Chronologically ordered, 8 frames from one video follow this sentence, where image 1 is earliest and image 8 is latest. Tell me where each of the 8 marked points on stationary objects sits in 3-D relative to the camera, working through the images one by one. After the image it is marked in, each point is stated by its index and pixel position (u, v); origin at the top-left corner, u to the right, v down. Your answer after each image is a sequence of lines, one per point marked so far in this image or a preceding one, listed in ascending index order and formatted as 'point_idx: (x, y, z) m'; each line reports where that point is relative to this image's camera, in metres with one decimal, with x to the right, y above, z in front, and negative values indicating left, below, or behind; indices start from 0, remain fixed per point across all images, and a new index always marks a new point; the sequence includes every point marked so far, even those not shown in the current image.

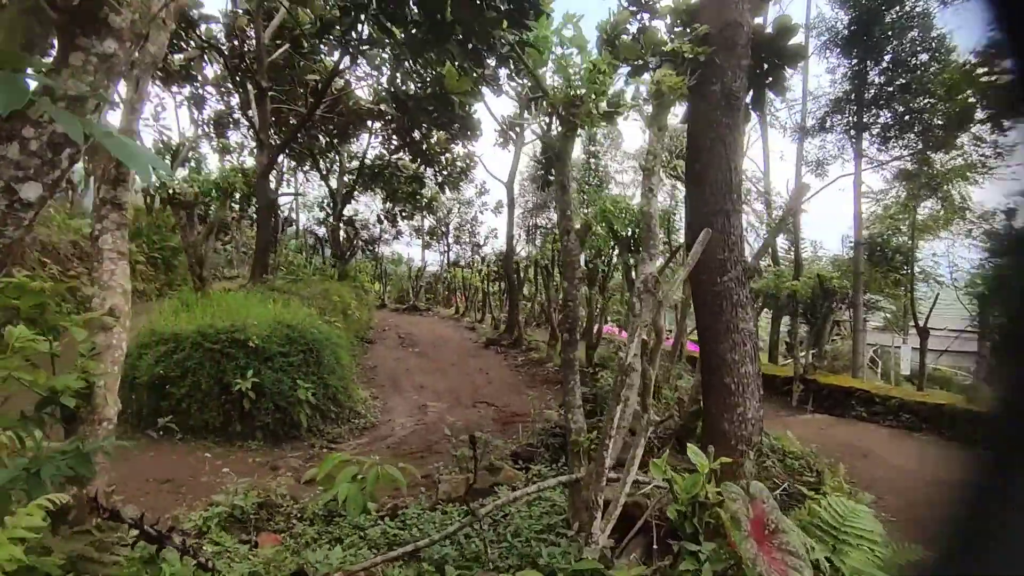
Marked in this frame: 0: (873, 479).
0: (+3.8, -2.0, +6.2) m
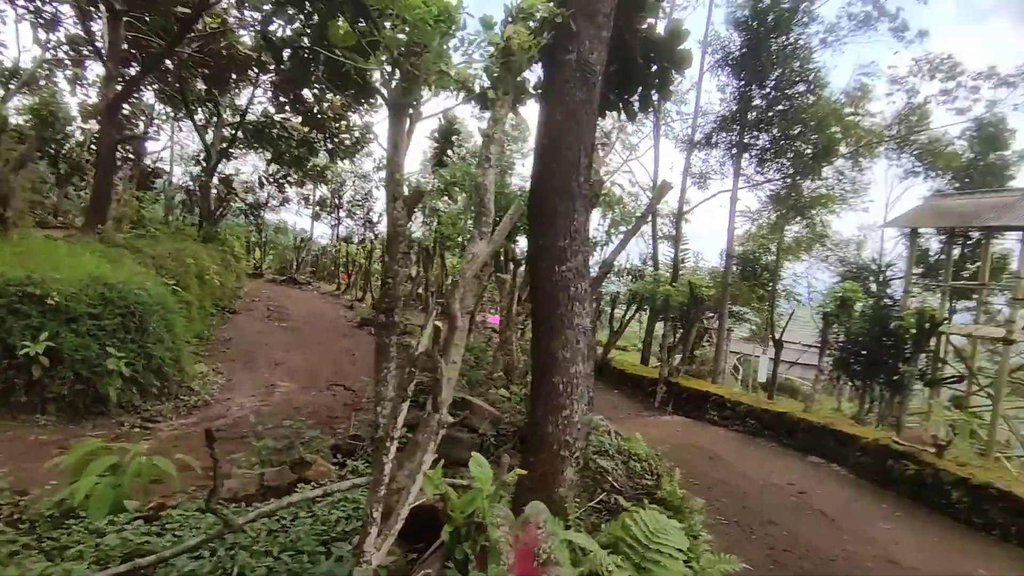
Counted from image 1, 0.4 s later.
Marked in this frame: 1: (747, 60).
0: (+2.2, -2.1, +6.4) m
1: (+4.8, +4.7, +12.2) m
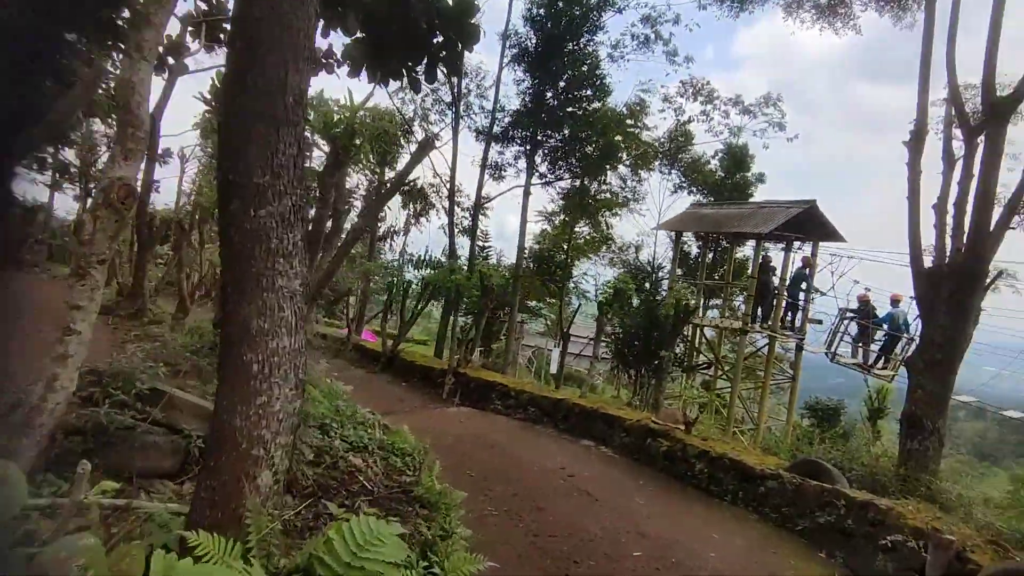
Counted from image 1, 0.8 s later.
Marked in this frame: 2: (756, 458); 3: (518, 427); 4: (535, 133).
0: (-0.2, -1.9, +6.3) m
1: (+0.6, +4.9, +12.6) m
2: (+2.4, -1.7, +5.9) m
3: (+0.1, -1.9, +8.2) m
4: (+0.5, +3.4, +13.0) m
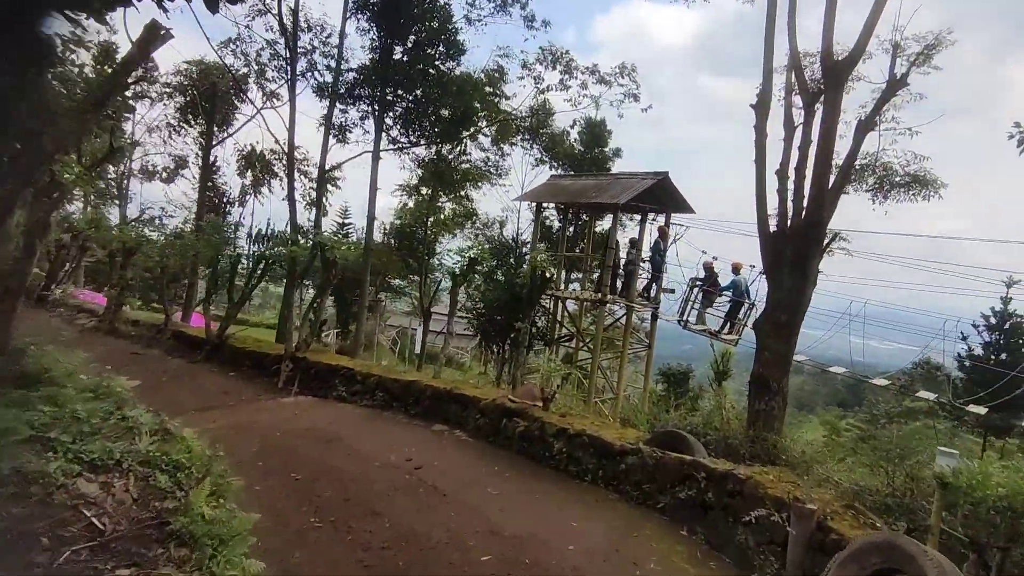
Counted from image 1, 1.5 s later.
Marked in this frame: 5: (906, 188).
0: (-1.7, -1.6, +5.3) m
1: (-2.4, +5.4, +11.4) m
2: (+1.0, -1.4, +5.5) m
3: (-1.8, -1.6, +7.2) m
4: (-2.6, +3.9, +11.8) m
5: (+5.7, +1.5, +8.5) m
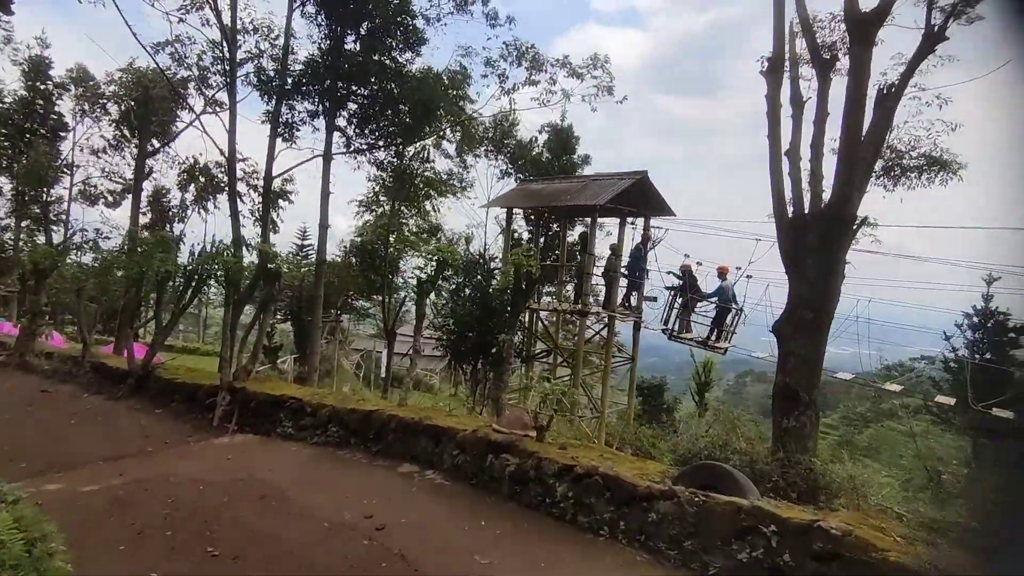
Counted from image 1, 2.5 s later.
0: (-1.7, -1.7, +4.0) m
1: (-3.0, +5.1, +10.2) m
2: (+0.9, -1.3, +4.4) m
3: (-2.0, -1.7, +5.9) m
4: (-3.2, +3.6, +10.6) m
5: (+5.3, +1.5, +7.7) m
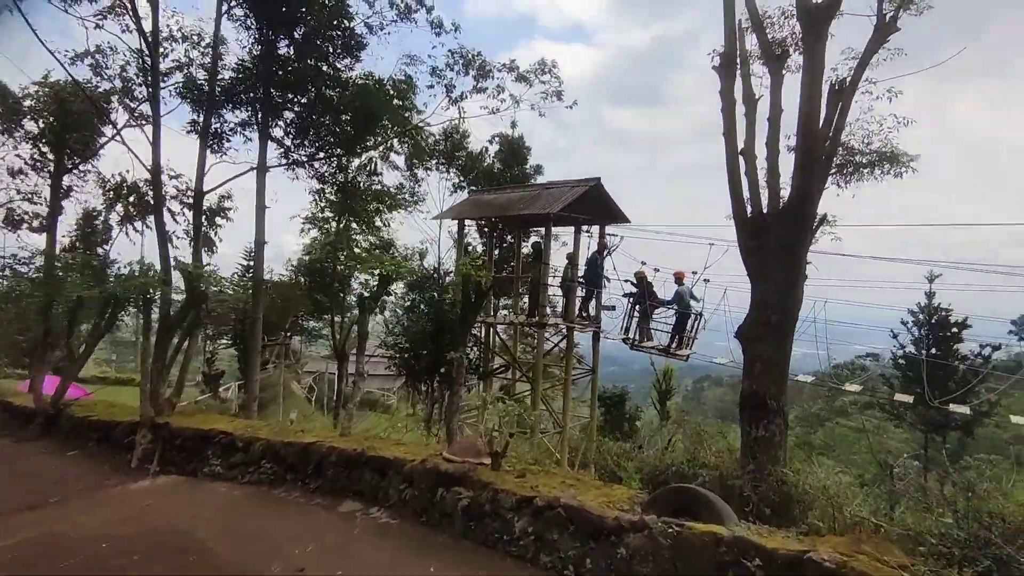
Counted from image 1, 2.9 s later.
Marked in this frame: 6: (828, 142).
0: (-2.0, -1.8, +3.4) m
1: (-4.0, +4.8, +9.7) m
2: (+0.6, -1.4, +3.9) m
3: (-2.4, -1.9, +5.3) m
4: (-4.1, +3.3, +10.0) m
5: (+4.6, +1.6, +7.7) m
6: (+3.0, +1.4, +5.7) m
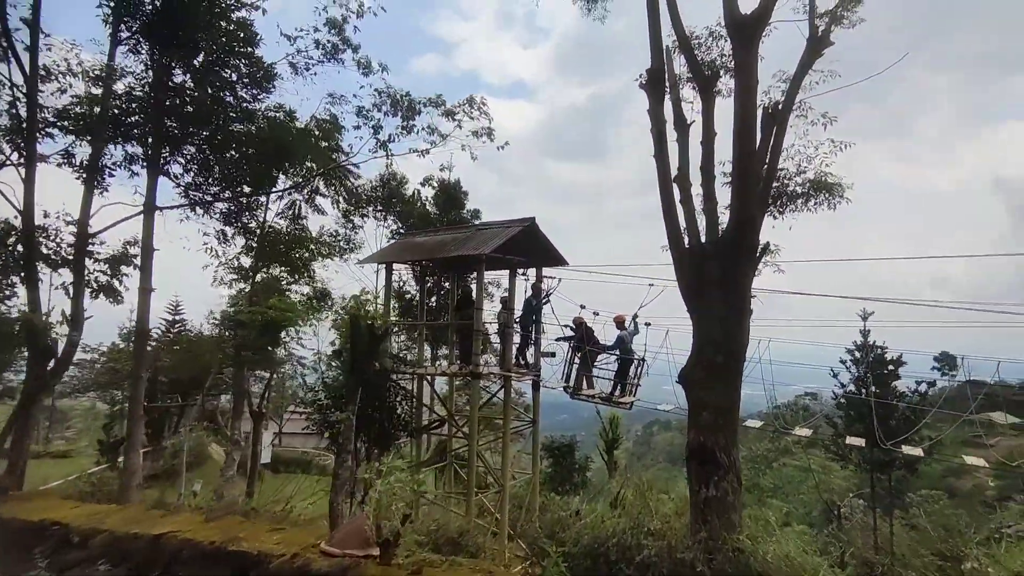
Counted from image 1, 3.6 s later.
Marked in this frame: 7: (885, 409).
0: (-2.5, -2.0, +2.2) m
1: (-5.2, +4.0, +8.8) m
2: (0.0, -1.6, +3.0) m
3: (-3.1, -2.2, +4.1) m
4: (-5.3, +2.4, +9.0) m
5: (+3.7, +1.1, +7.3) m
6: (+2.2, +1.1, +5.2) m
7: (+11.4, -3.7, +18.1) m
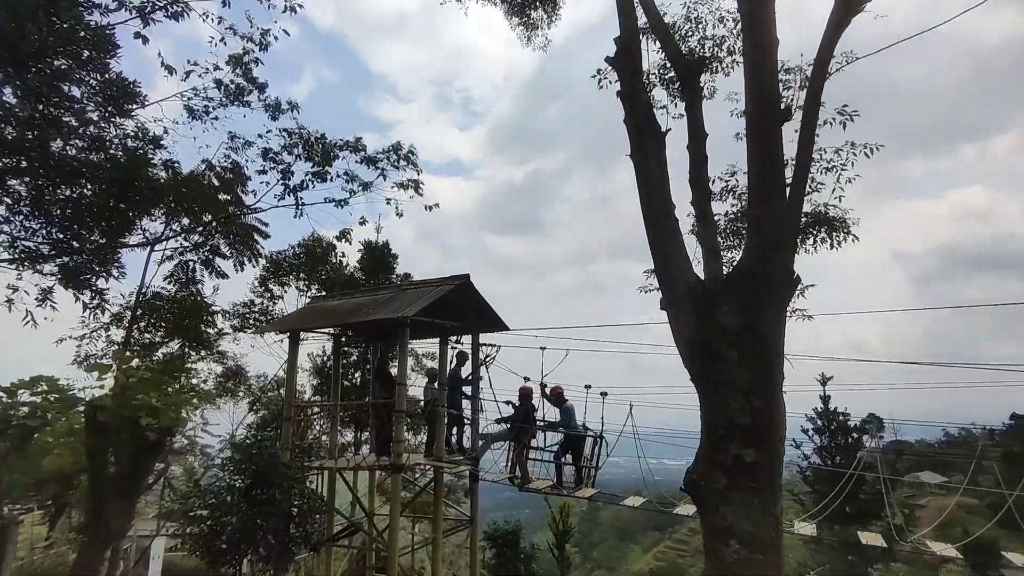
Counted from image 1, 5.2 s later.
0: (-2.7, -2.0, -0.1) m
1: (-6.1, +3.1, +6.9) m
2: (-0.2, -1.7, +1.0) m
3: (-3.4, -2.5, +1.6) m
4: (-6.2, +1.5, +6.9) m
5: (+2.9, +0.5, +5.9) m
6: (+1.7, +0.8, +3.7) m
7: (+9.7, -5.5, +16.7) m
